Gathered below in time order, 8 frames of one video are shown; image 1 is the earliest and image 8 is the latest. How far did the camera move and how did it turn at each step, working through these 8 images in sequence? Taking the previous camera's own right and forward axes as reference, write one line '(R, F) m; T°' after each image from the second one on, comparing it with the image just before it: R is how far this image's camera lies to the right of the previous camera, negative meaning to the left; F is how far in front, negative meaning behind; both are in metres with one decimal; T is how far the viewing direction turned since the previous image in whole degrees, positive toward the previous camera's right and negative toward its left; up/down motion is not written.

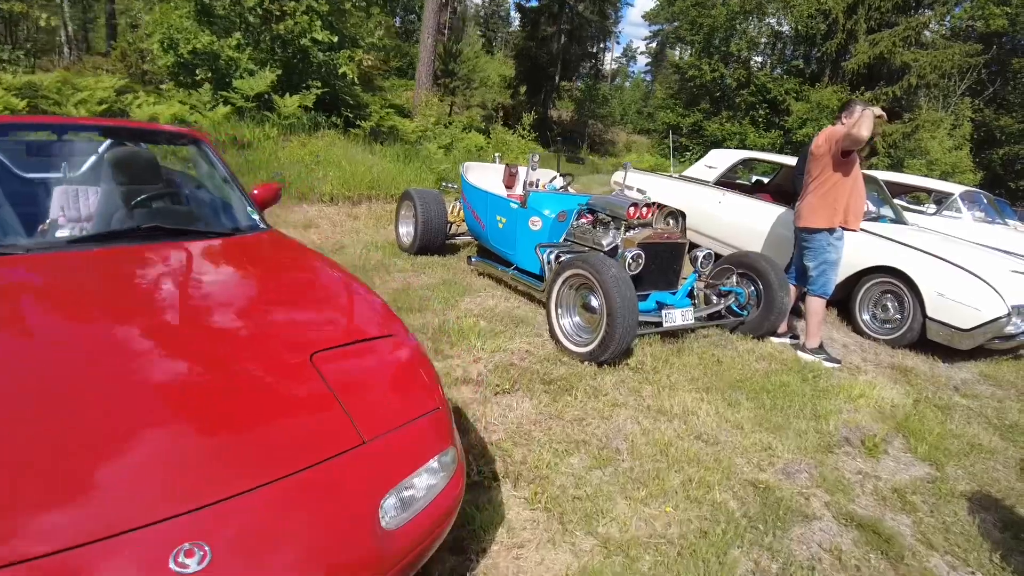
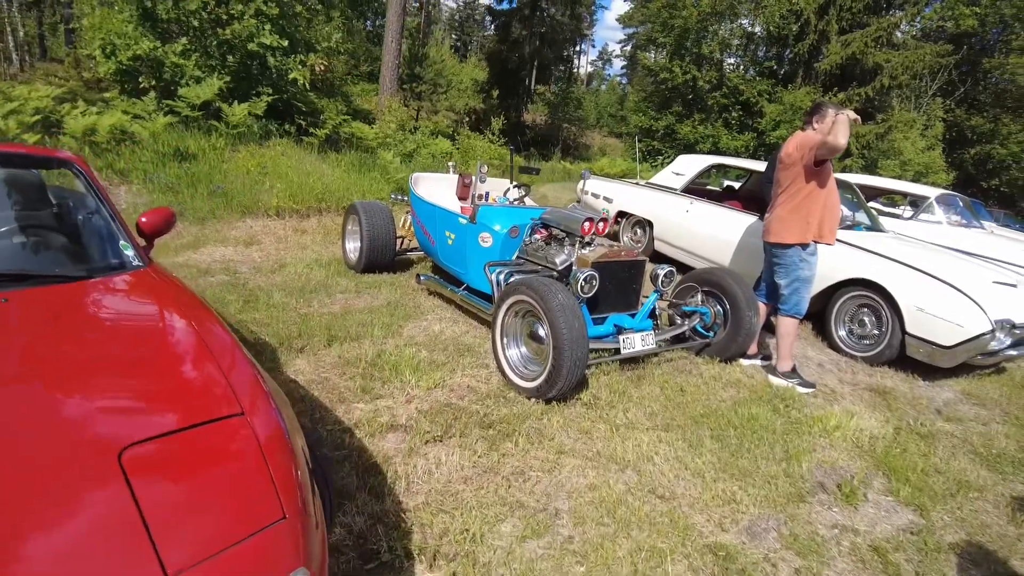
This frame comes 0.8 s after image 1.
(+0.2, +0.4) m; +2°
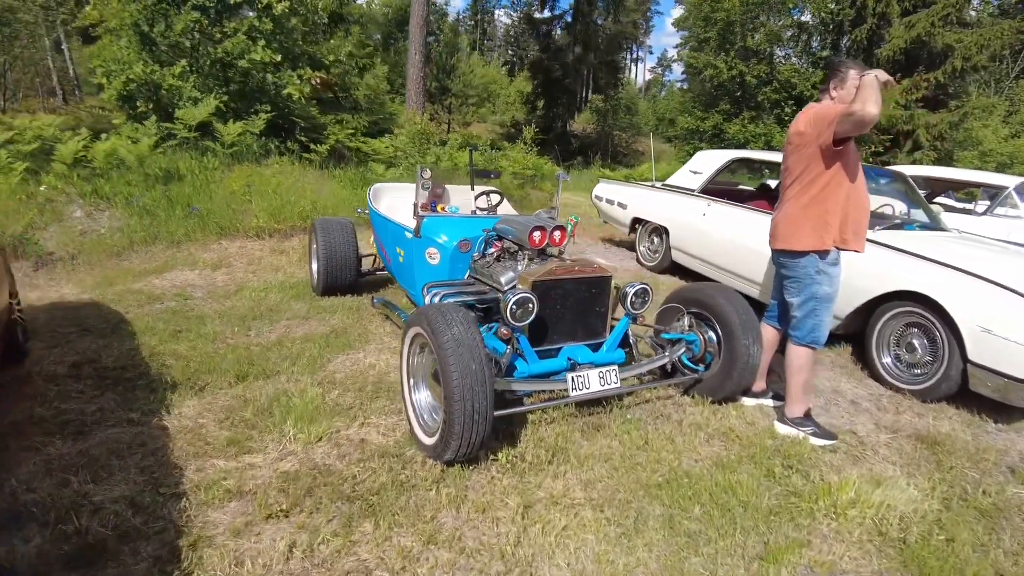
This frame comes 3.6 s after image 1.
(+0.7, +0.9) m; -6°
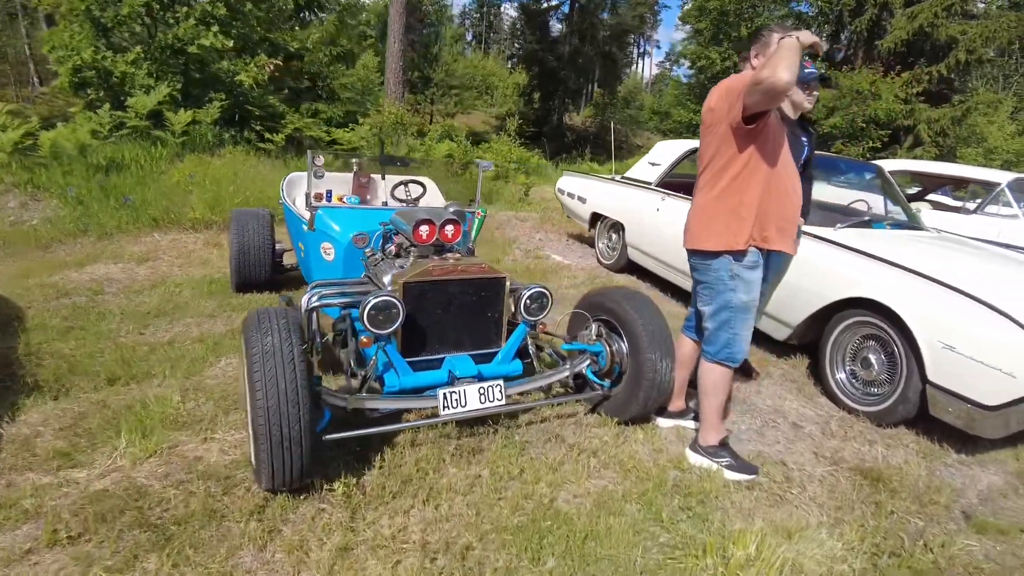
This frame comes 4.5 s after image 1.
(+0.6, +0.5) m; -1°
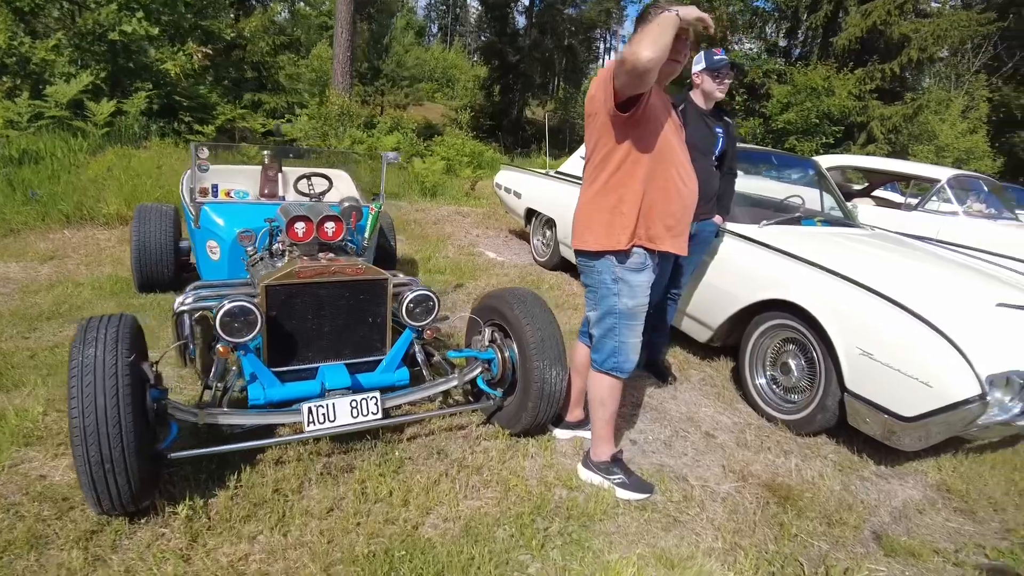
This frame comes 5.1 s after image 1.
(+0.4, +0.2) m; +2°
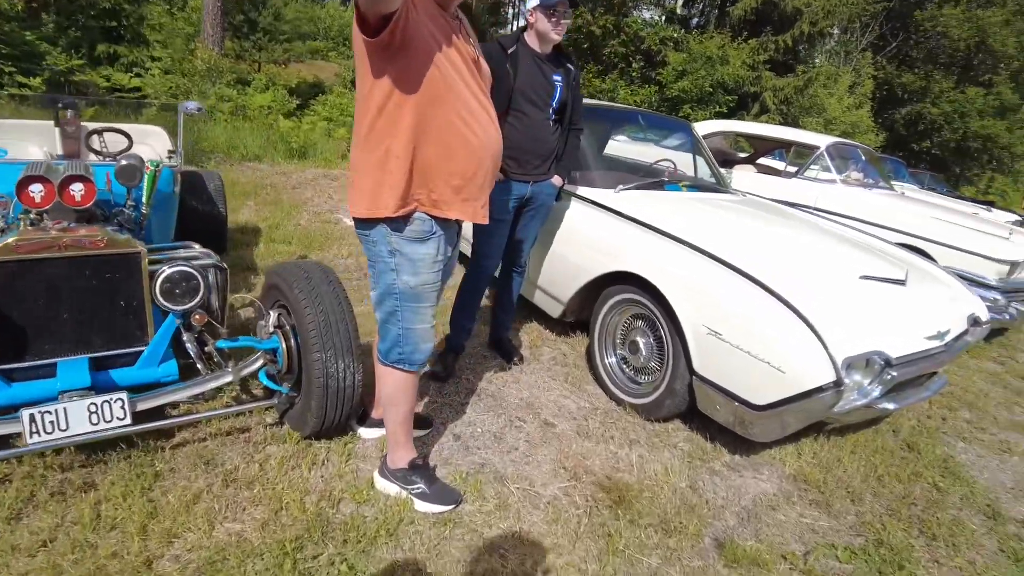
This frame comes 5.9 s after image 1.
(+0.4, +0.4) m; +7°
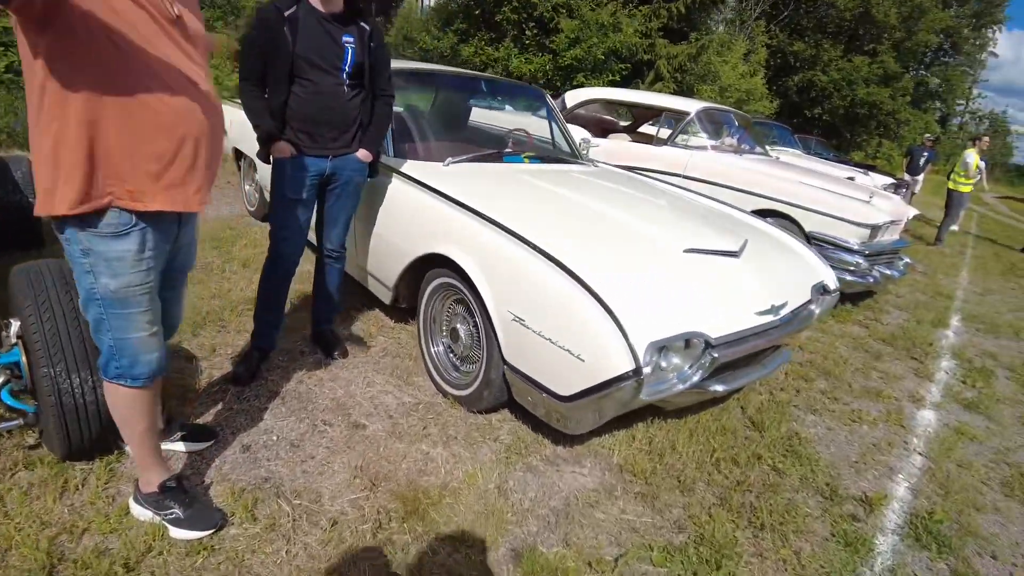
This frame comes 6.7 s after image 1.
(+0.4, +0.2) m; +5°
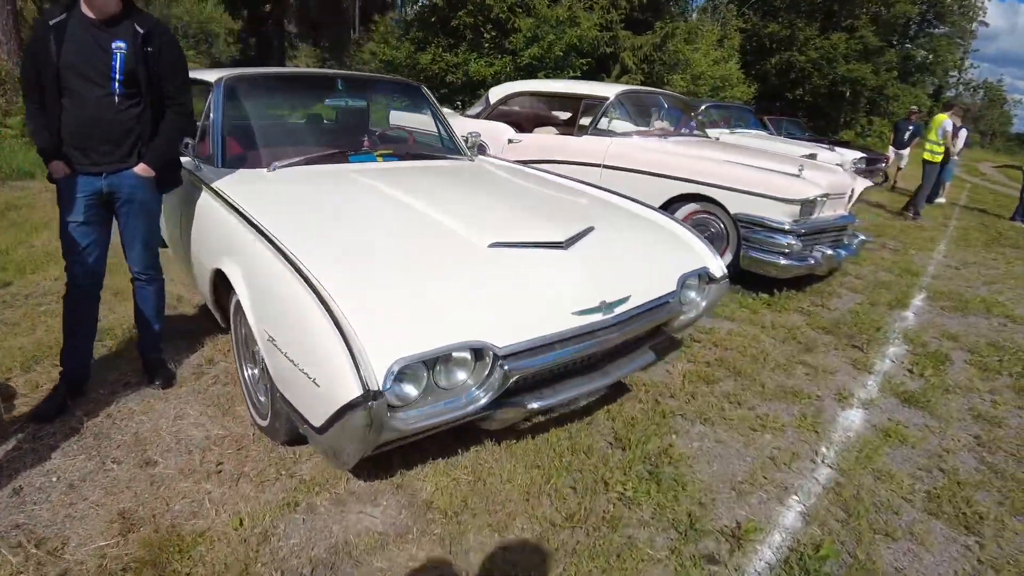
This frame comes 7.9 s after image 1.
(+0.7, +0.3) m; -3°
